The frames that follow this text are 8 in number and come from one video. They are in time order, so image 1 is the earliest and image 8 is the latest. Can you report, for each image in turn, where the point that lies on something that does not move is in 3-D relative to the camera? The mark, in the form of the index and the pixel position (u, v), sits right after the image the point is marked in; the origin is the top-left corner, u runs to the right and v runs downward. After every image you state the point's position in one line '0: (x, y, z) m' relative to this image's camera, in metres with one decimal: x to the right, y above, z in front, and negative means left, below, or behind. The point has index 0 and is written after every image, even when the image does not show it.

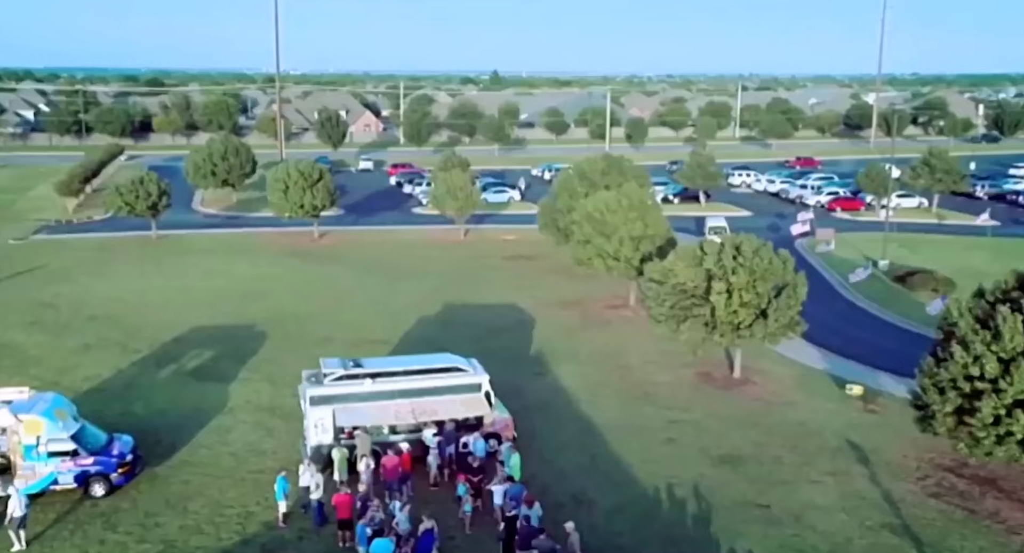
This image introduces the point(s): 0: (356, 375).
0: (-2.8, -1.8, +17.2) m
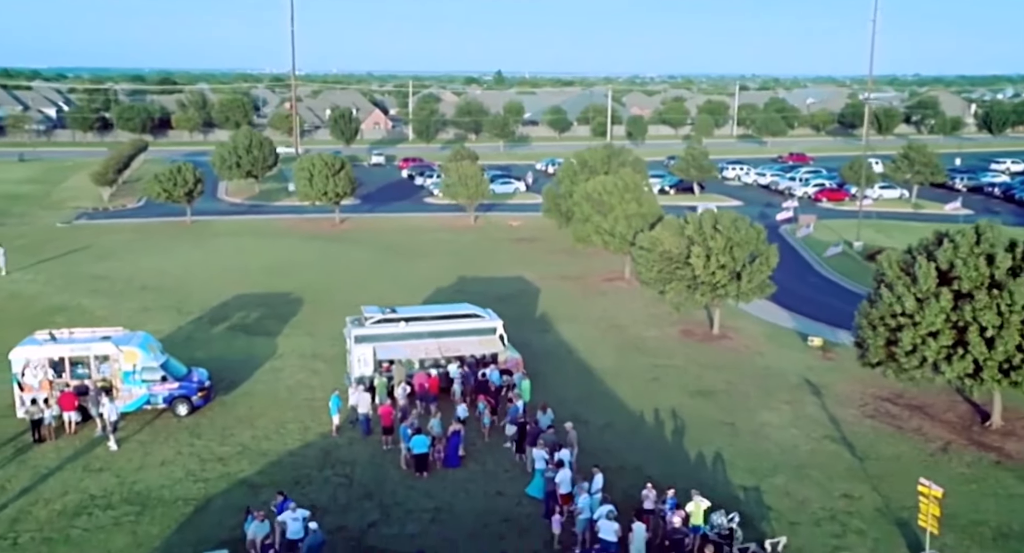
0: (-2.6, -0.9, +20.7) m
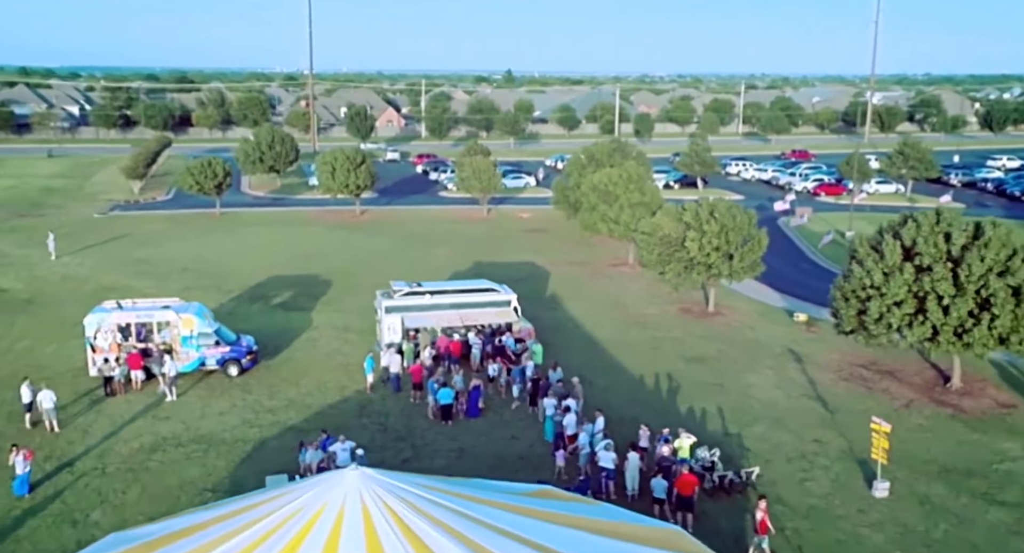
0: (-2.3, -0.4, +23.2) m
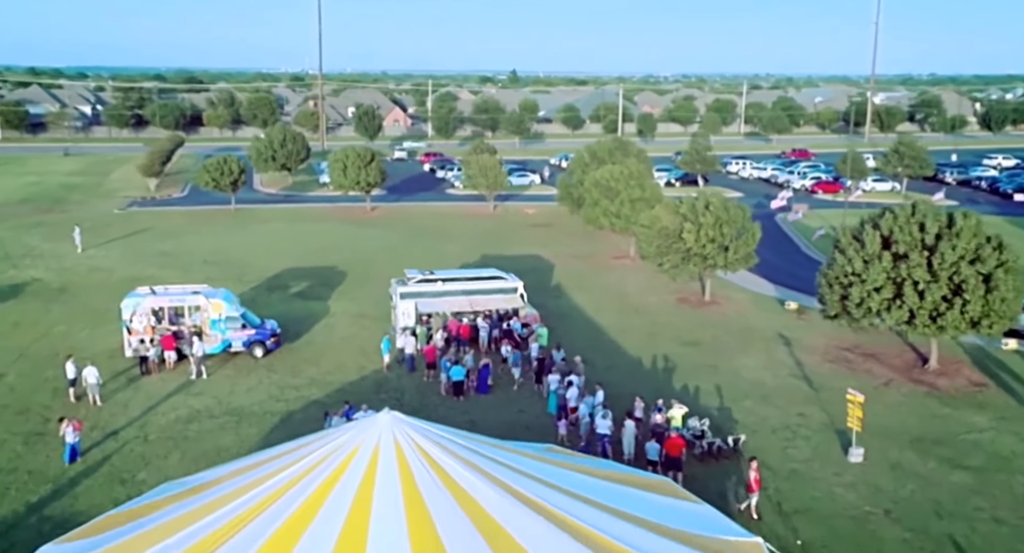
0: (-2.1, -0.1, +24.8) m
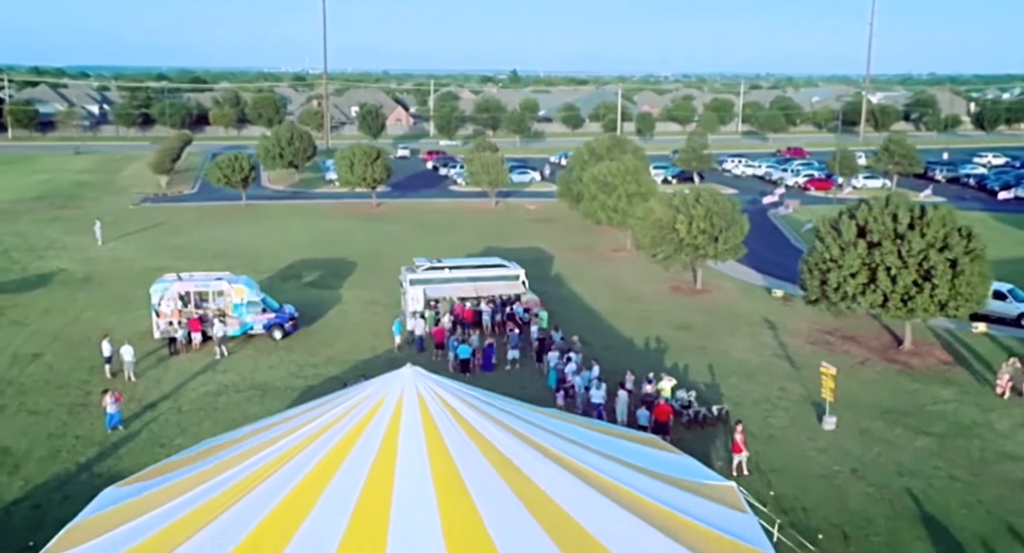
0: (-2.1, +0.3, +26.5) m
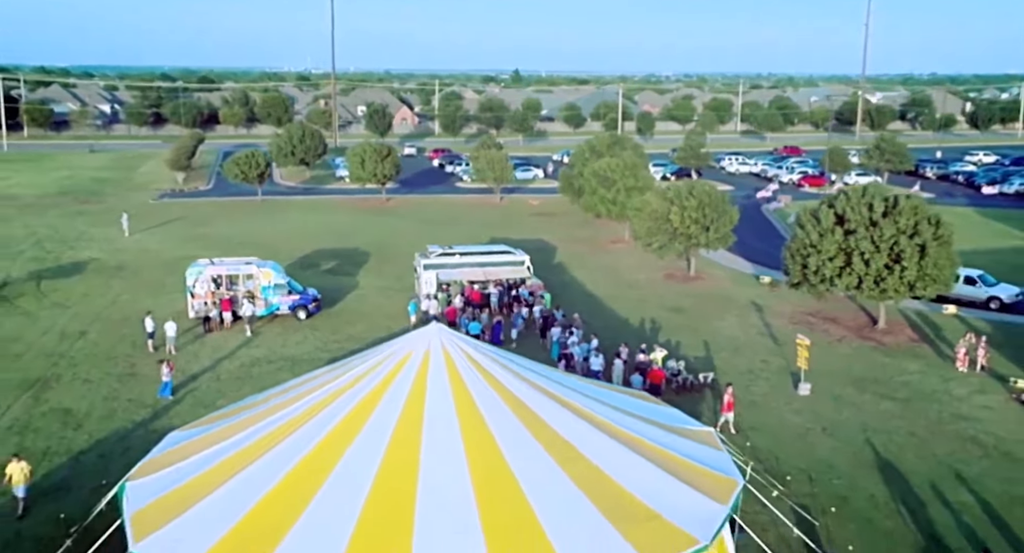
0: (-1.9, +0.7, +28.7) m
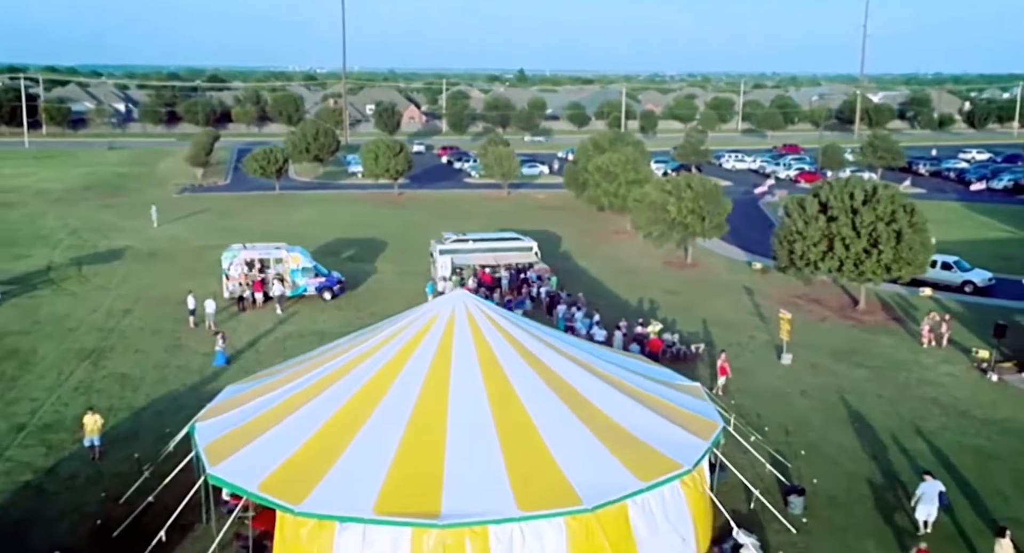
0: (-1.6, +1.2, +31.0) m
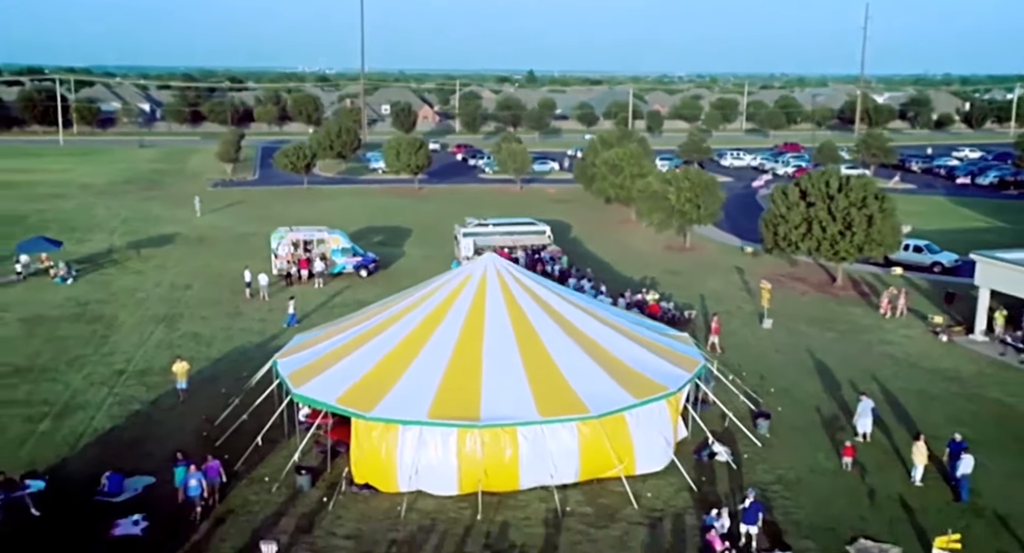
0: (-1.0, +1.9, +34.8) m
